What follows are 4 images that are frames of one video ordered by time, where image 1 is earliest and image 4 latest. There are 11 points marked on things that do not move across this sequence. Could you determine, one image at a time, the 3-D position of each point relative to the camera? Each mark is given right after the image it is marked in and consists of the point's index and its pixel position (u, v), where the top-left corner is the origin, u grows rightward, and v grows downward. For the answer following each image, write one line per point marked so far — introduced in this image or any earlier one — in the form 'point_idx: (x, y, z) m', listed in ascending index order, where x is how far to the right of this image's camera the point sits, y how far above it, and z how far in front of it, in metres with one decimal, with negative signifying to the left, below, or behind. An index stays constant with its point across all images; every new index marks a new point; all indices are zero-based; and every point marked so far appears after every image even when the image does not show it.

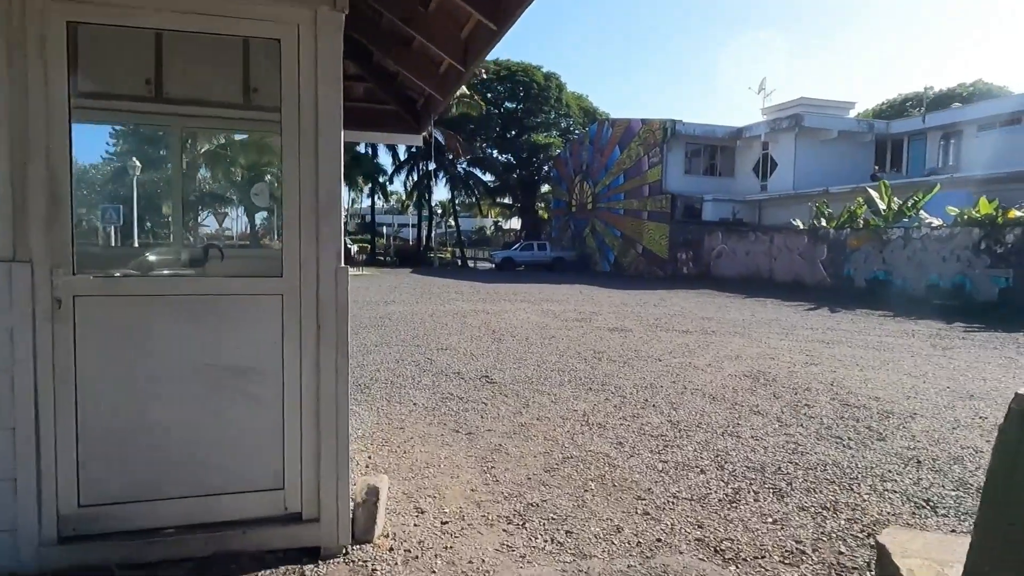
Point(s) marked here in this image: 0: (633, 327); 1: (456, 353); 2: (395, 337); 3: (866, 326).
0: (+2.4, -0.8, +13.0) m
1: (-0.8, -0.9, +9.1) m
2: (-1.9, -0.8, +10.7) m
3: (+7.4, -0.8, +13.9) m
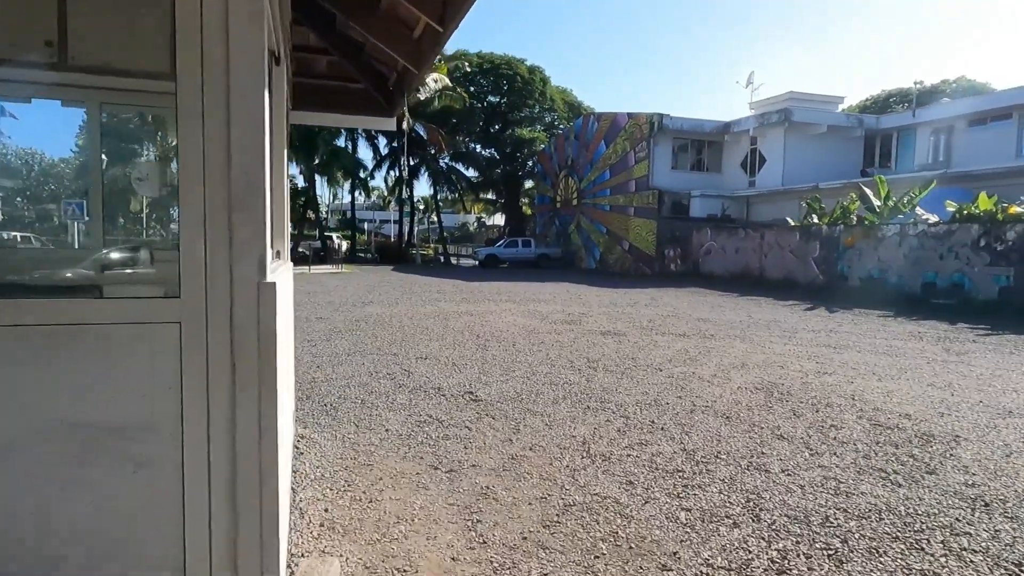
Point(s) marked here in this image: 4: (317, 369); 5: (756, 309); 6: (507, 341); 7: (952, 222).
0: (+2.1, -0.8, +12.2) m
1: (-0.9, -0.9, +8.3) m
2: (-2.1, -0.8, +9.8) m
3: (+7.1, -0.8, +13.2) m
4: (-2.3, -1.0, +7.8) m
5: (+6.0, -0.5, +16.2) m
6: (-0.1, -0.8, +10.3) m
7: (+12.0, +1.8, +18.1) m
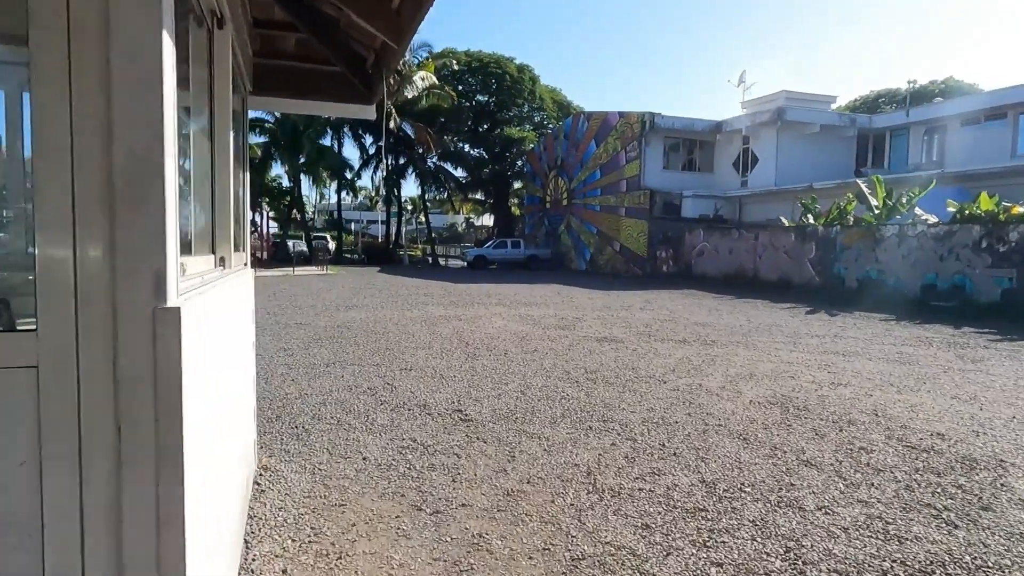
0: (+1.9, -0.8, +11.6) m
1: (-1.0, -1.0, +7.6) m
2: (-2.2, -0.9, +9.1) m
3: (+7.0, -0.8, +12.7) m
4: (-2.4, -1.0, +7.2) m
5: (+5.7, -0.6, +15.7) m
6: (-0.2, -0.9, +9.7) m
7: (+11.8, +1.7, +17.7) m
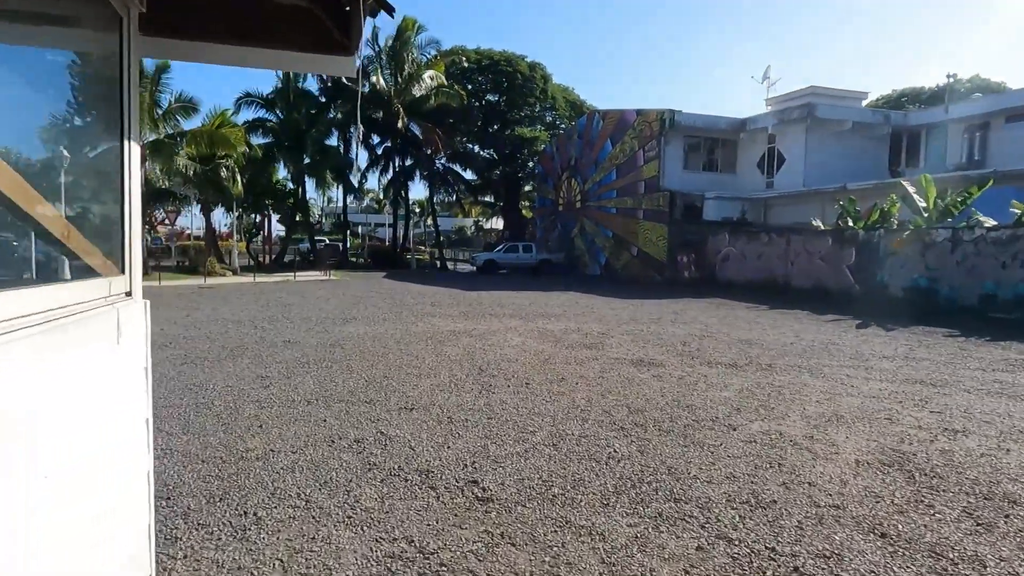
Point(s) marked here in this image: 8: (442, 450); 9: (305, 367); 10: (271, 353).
0: (+2.2, -1.0, +9.9) m
1: (-0.8, -1.2, +6.0) m
2: (-1.9, -1.1, +7.5) m
3: (+7.3, -1.1, +11.0) m
4: (-2.1, -1.2, +5.6) m
5: (+6.1, -0.8, +14.0) m
6: (+0.1, -1.1, +8.0) m
7: (+12.2, +1.5, +15.9) m
8: (-0.5, -1.2, +5.2) m
9: (-2.7, -1.0, +8.6) m
10: (-3.5, -0.9, +9.6) m
